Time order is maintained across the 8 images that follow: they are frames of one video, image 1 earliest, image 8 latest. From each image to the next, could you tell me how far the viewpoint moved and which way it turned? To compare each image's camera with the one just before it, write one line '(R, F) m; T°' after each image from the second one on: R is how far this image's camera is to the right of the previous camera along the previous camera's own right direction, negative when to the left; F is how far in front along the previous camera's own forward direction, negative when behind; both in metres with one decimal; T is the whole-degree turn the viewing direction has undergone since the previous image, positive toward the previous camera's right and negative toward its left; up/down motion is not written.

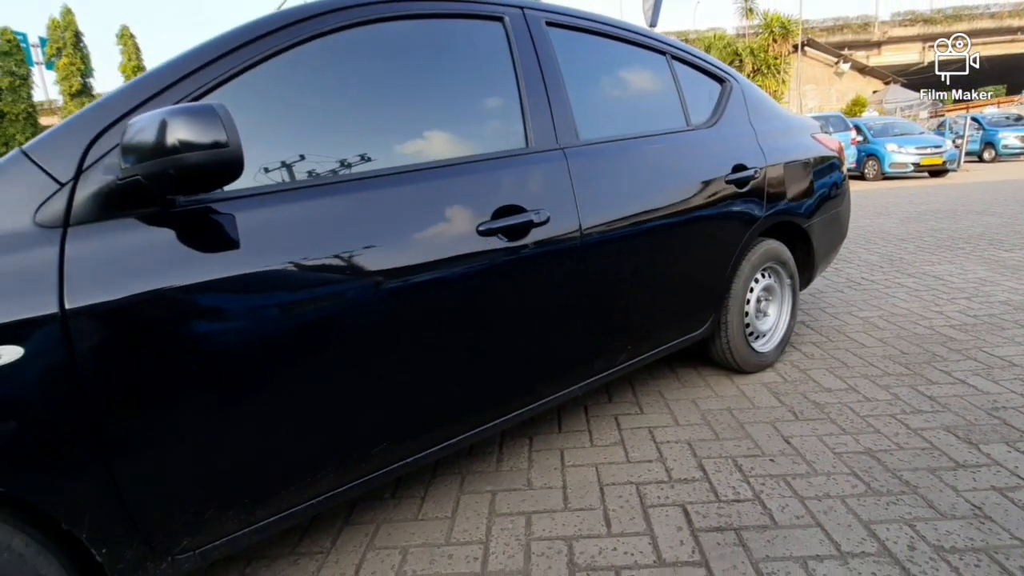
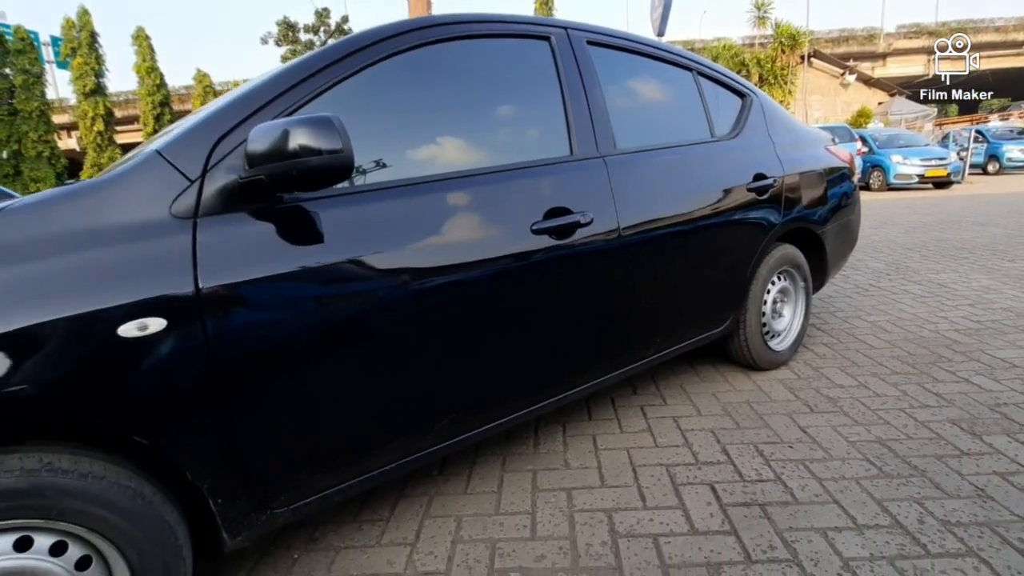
(-0.2, -0.2) m; 0°
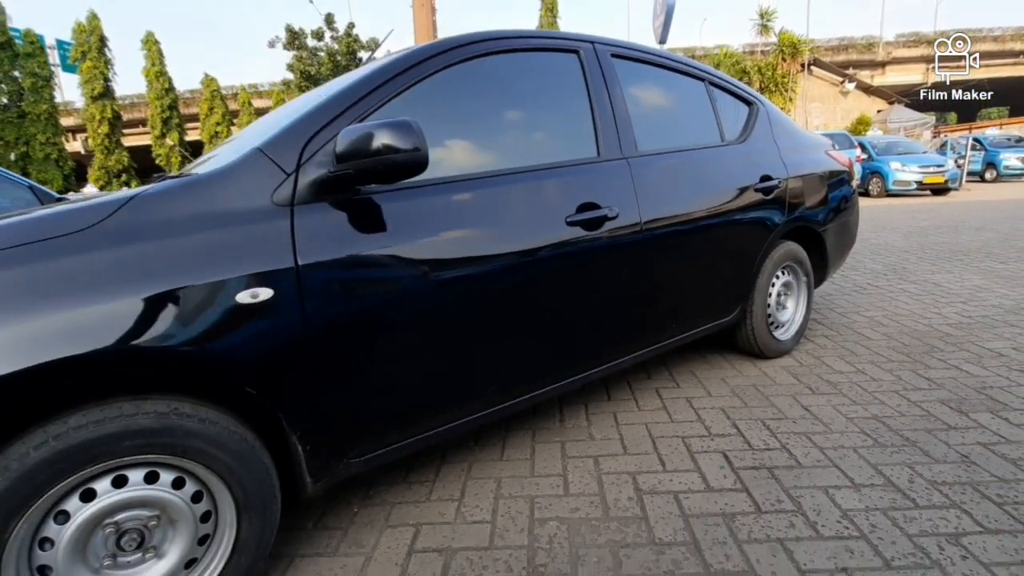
(-0.2, -0.2) m; 0°
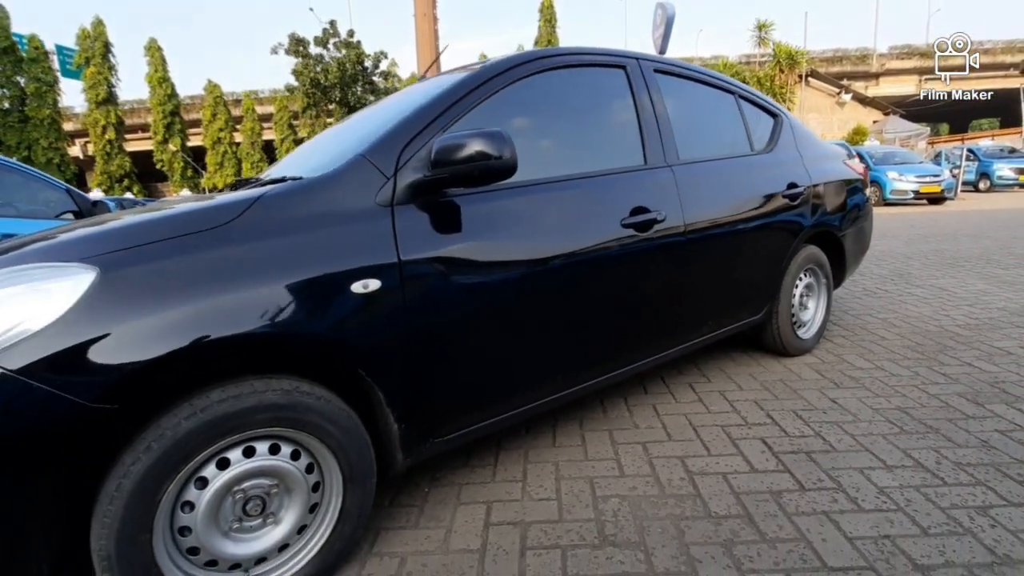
(-0.3, -0.2) m; 0°
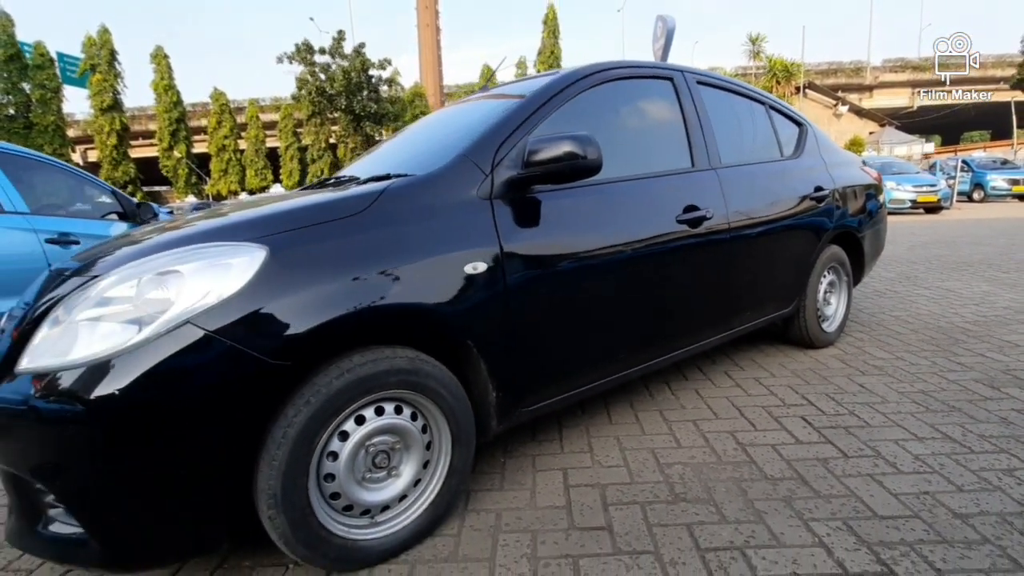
(-0.4, -0.2) m; 0°
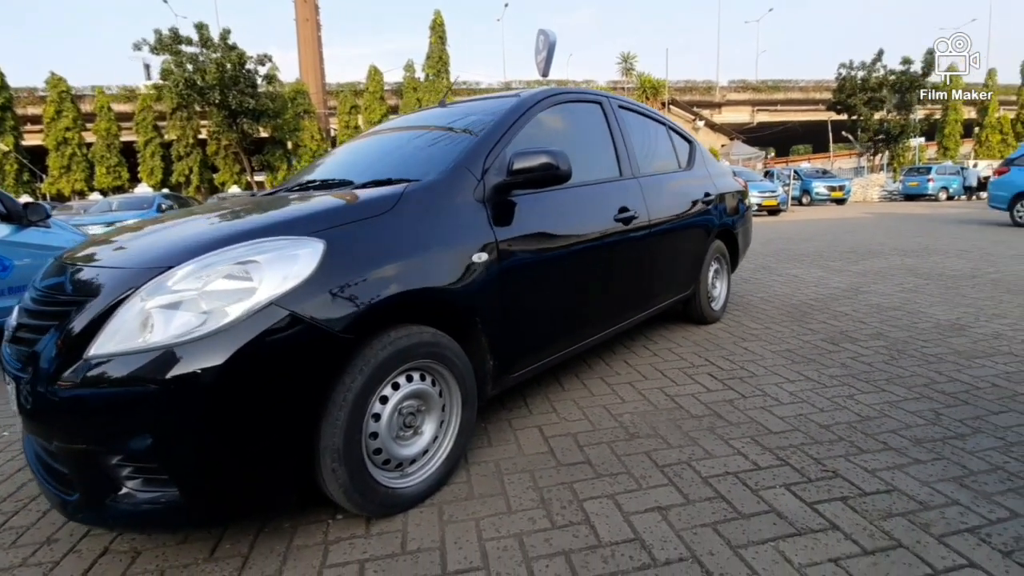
(-0.5, -0.4) m; +12°
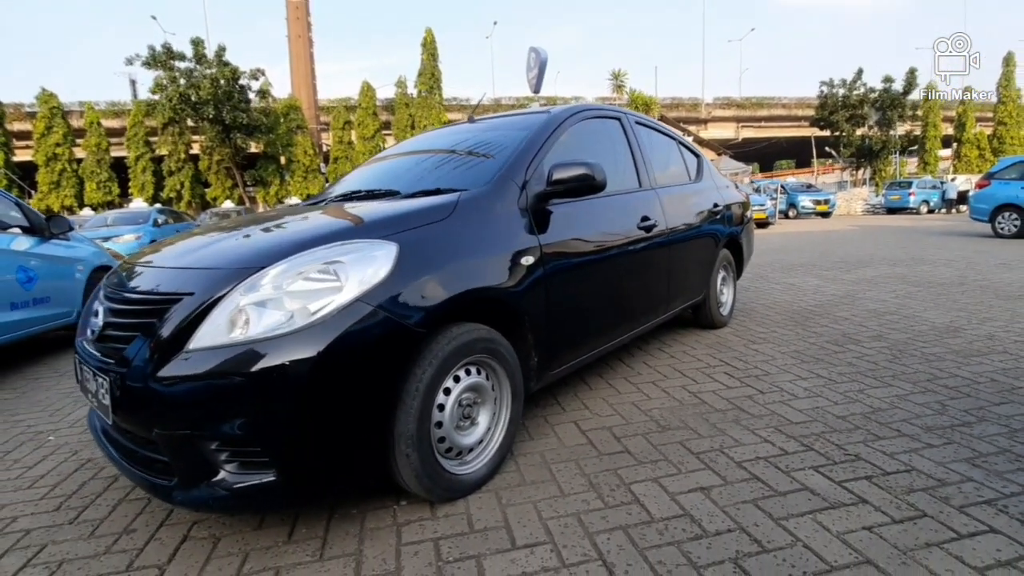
(-0.3, -0.2) m; +1°
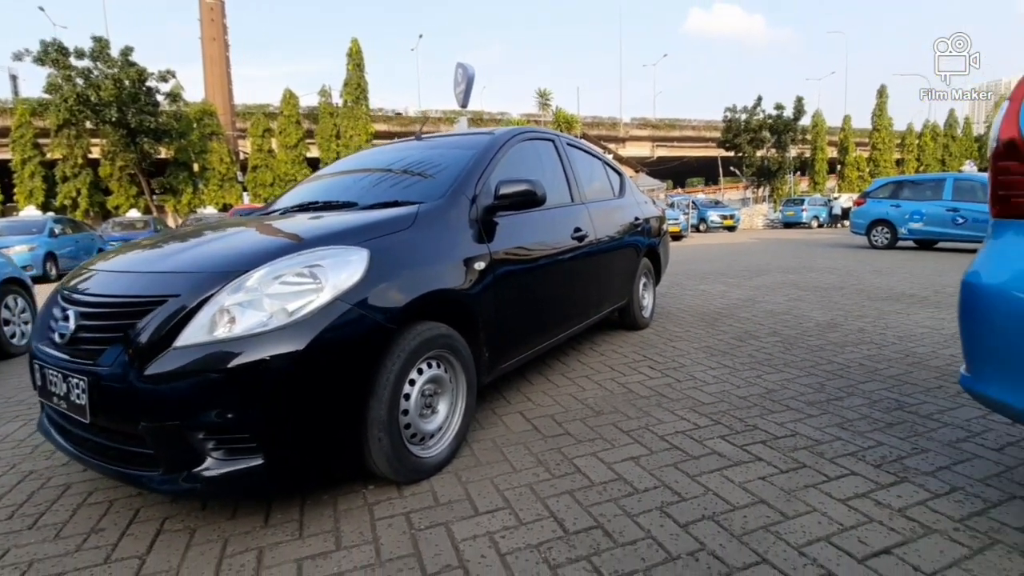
(-0.1, -0.3) m; +8°
